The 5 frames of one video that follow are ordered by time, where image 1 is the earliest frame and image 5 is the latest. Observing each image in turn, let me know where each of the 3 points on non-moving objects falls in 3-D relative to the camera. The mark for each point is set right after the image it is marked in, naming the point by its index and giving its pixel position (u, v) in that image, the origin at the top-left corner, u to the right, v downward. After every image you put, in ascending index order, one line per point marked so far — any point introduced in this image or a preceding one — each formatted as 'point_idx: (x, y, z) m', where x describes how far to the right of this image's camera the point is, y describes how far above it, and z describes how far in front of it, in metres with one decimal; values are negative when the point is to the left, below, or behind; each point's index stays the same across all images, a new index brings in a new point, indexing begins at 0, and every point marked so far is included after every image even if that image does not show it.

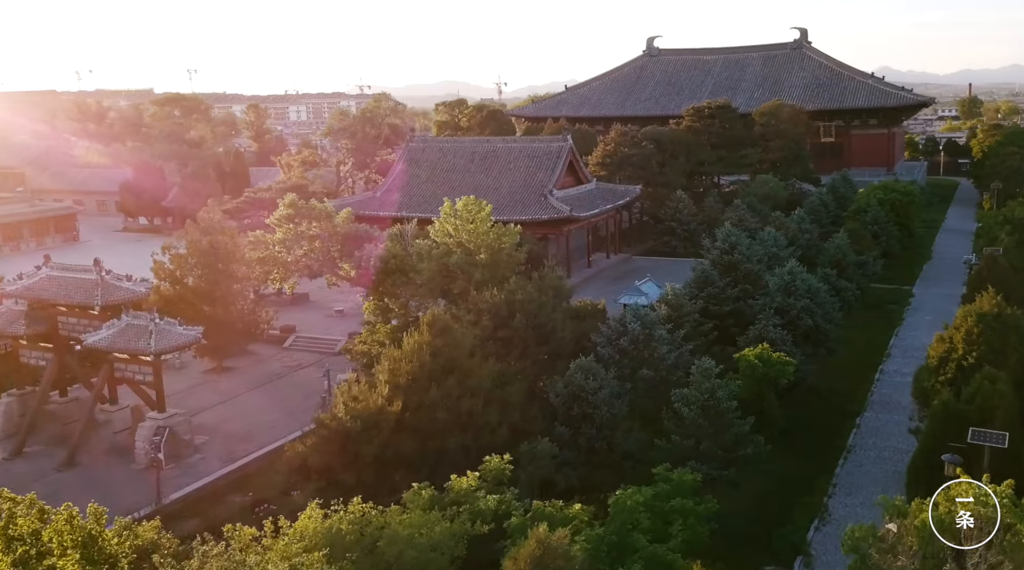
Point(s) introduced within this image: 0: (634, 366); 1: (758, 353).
0: (+1.8, -1.2, +13.1) m
1: (+3.5, -1.0, +13.1) m
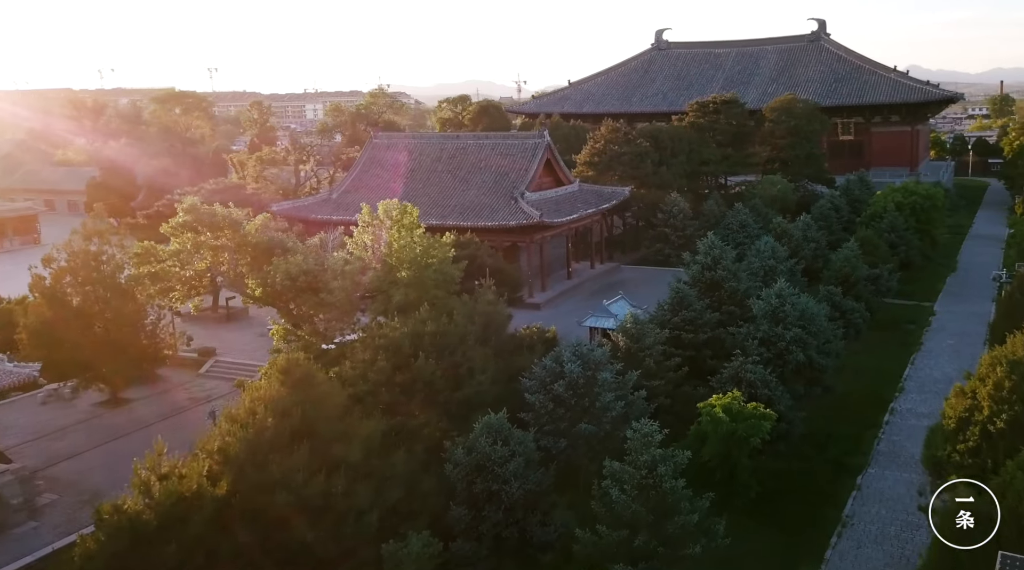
0: (+0.7, -1.5, +10.4) m
1: (+2.4, -1.4, +10.4) m
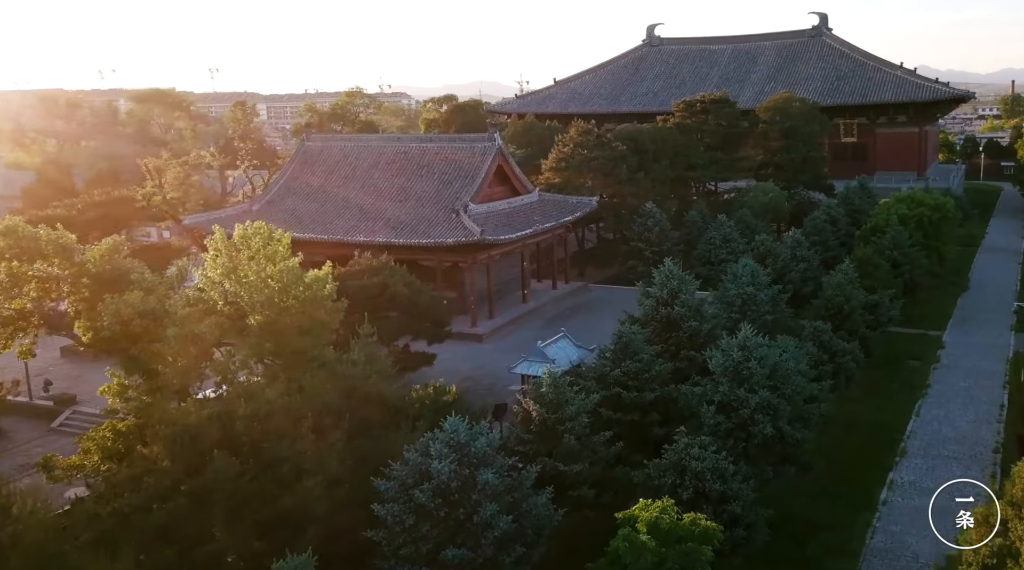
0: (-0.6, -2.1, +7.5) m
1: (+1.1, -1.9, +7.4) m
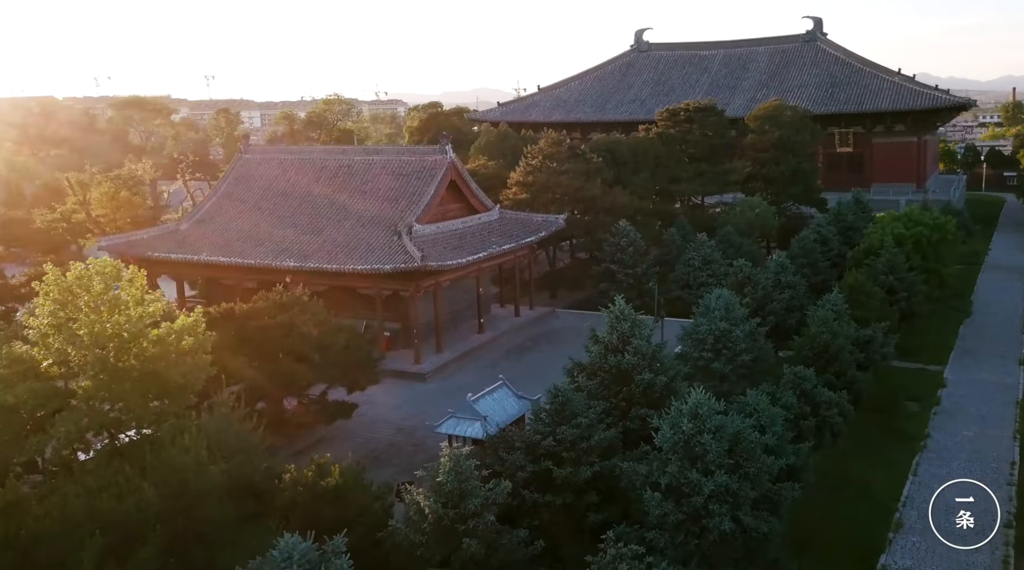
0: (-1.5, -2.5, +5.4) m
1: (+0.2, -2.4, +5.4) m
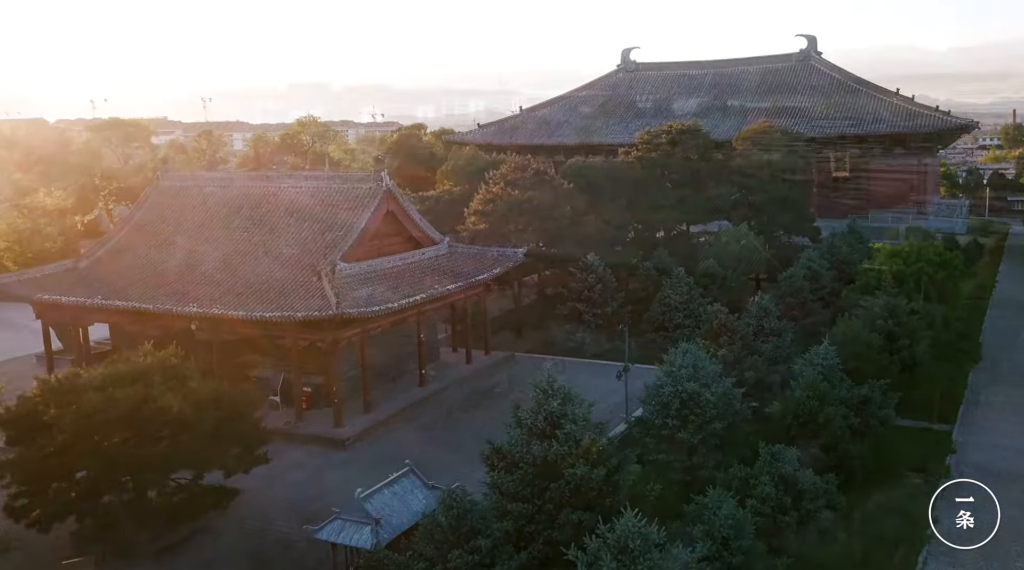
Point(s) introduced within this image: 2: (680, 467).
0: (-2.5, -3.0, +3.1) m
1: (-0.7, -2.9, +3.0) m
2: (+2.1, -2.3, +11.4) m
